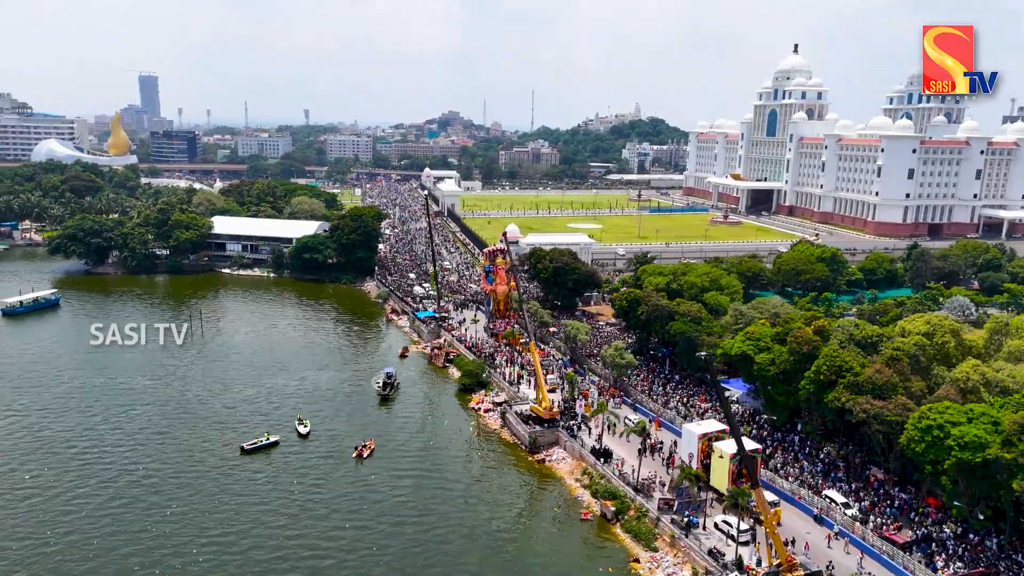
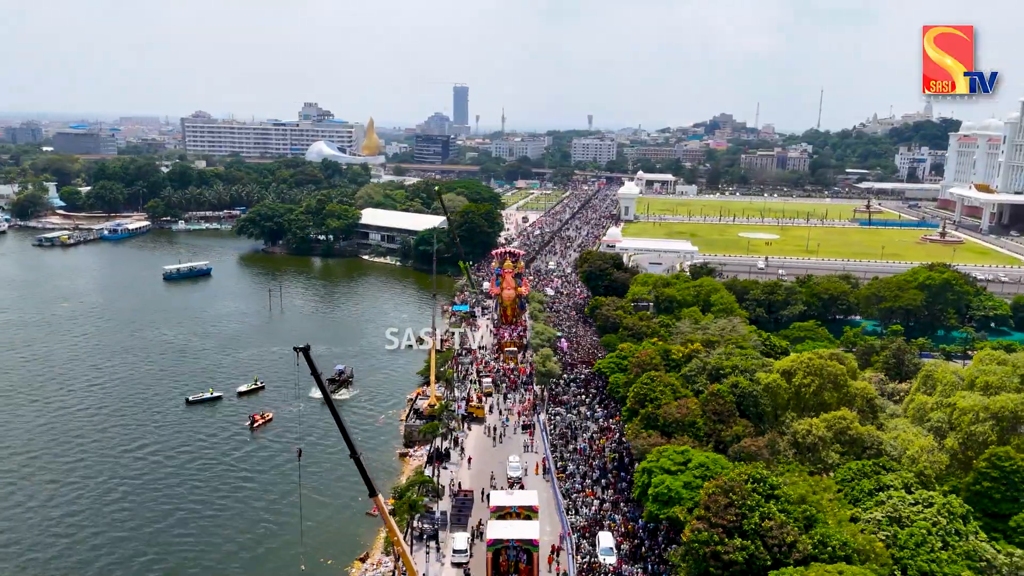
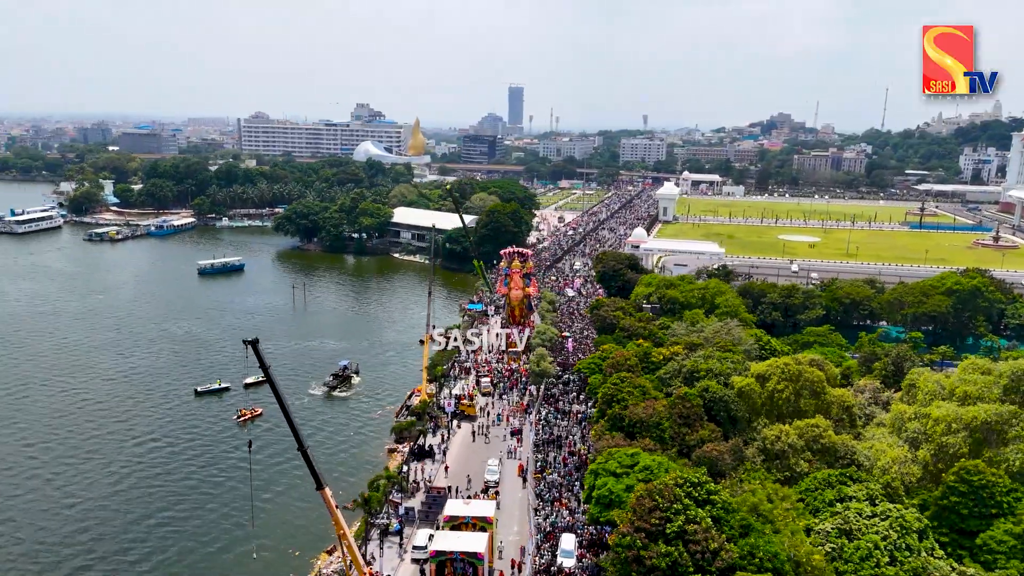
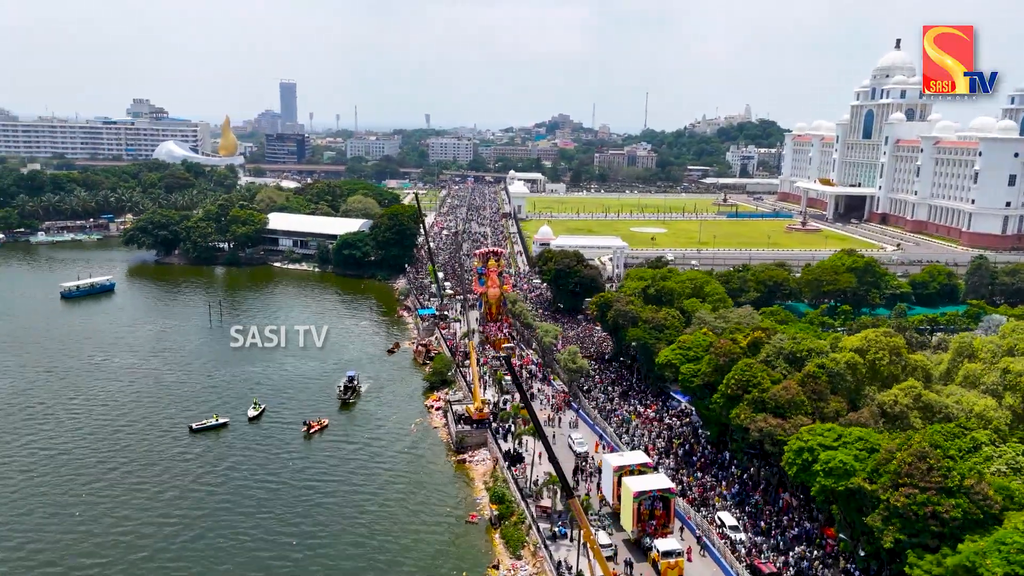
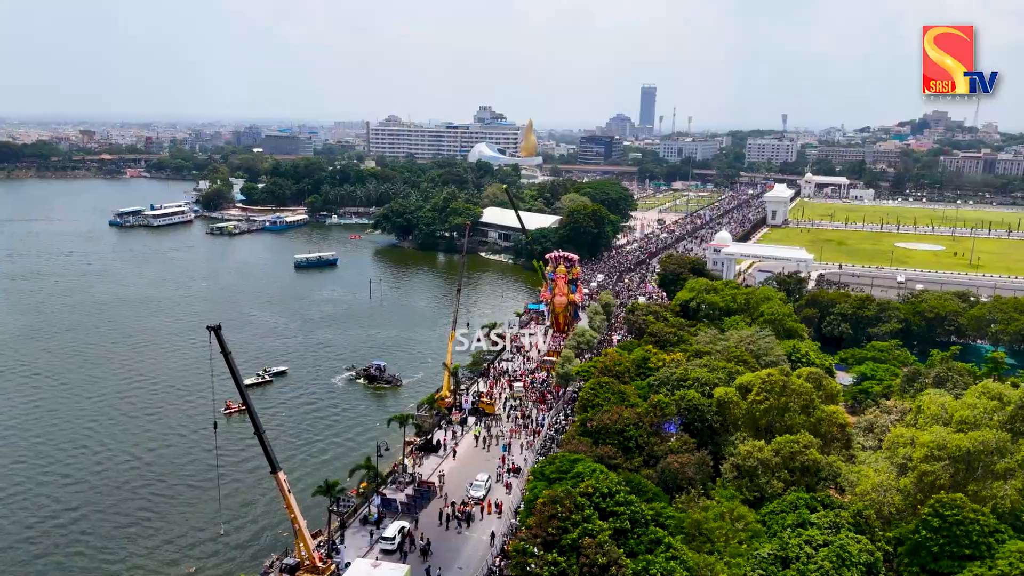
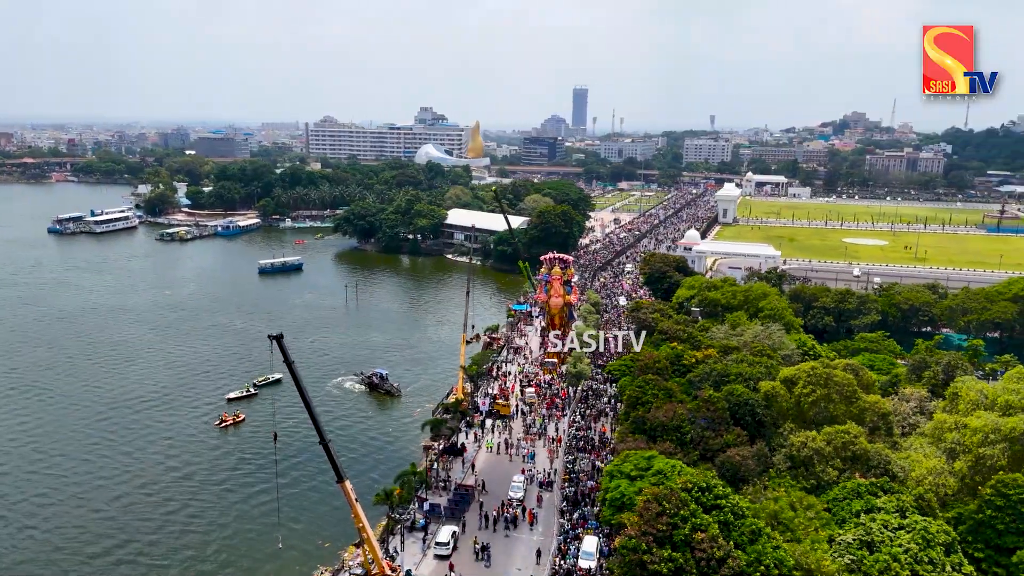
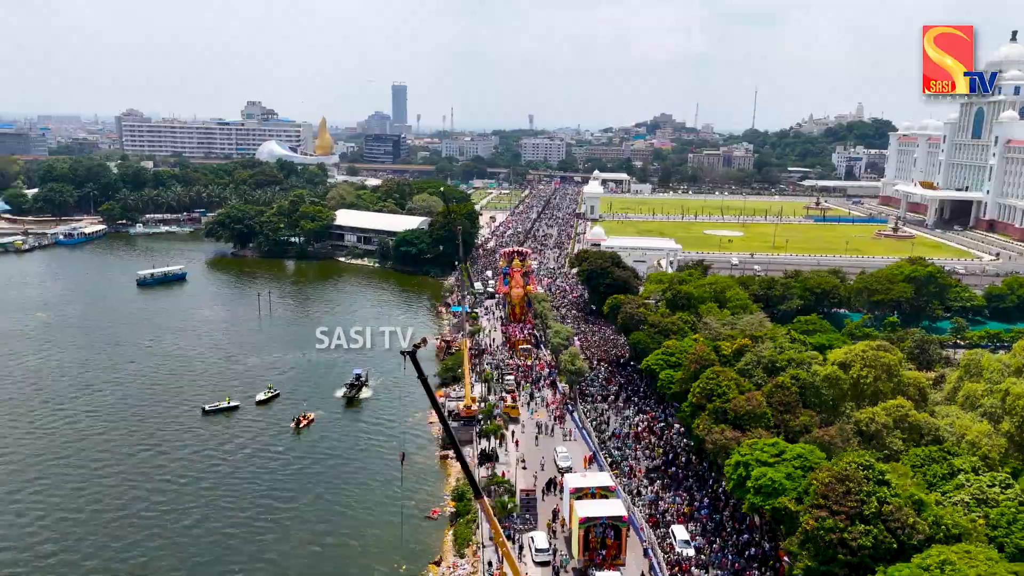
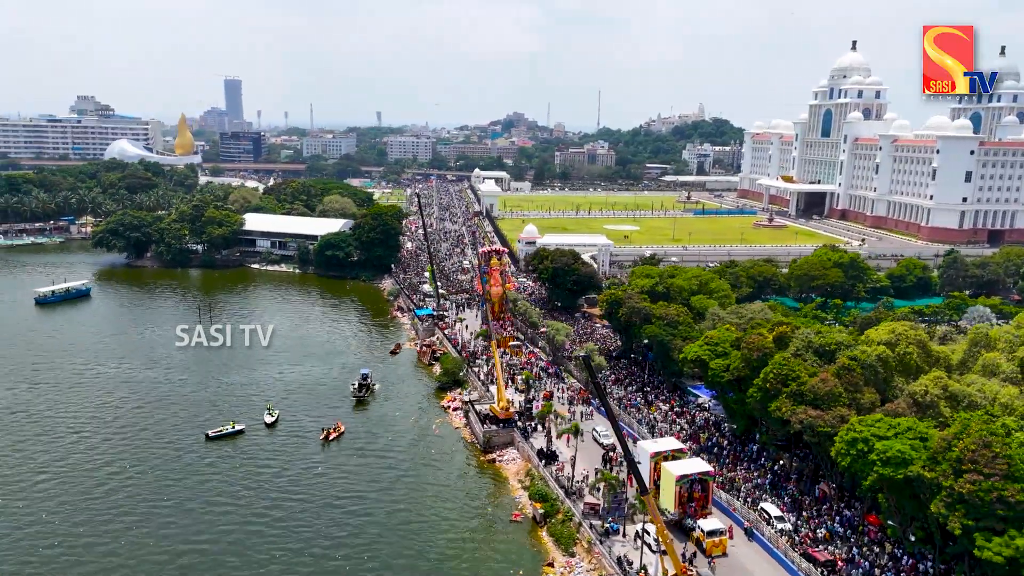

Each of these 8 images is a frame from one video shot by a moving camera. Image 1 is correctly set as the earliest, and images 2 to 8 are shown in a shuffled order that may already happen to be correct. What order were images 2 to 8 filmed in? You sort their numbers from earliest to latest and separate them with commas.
8, 4, 7, 2, 3, 5, 6
